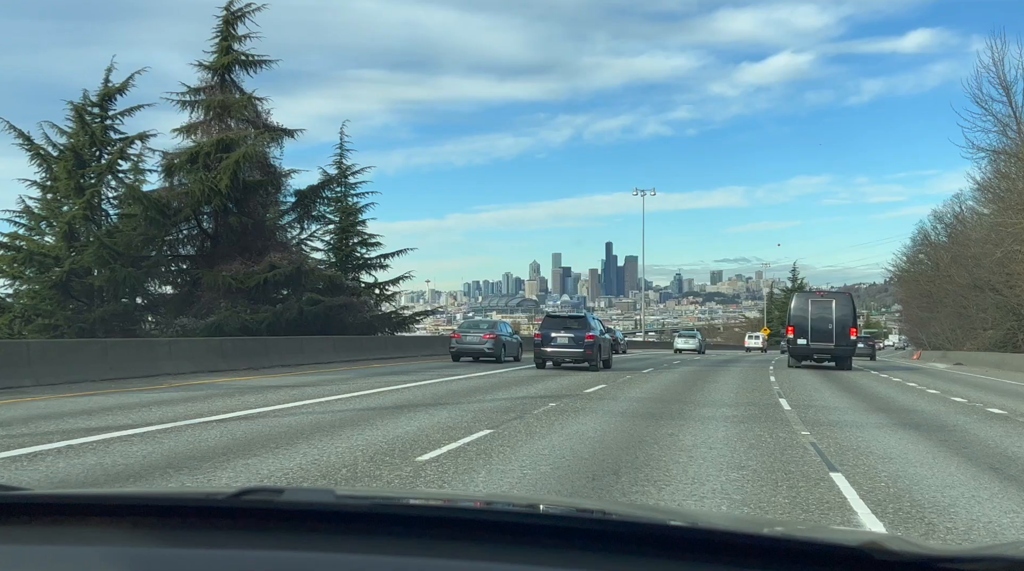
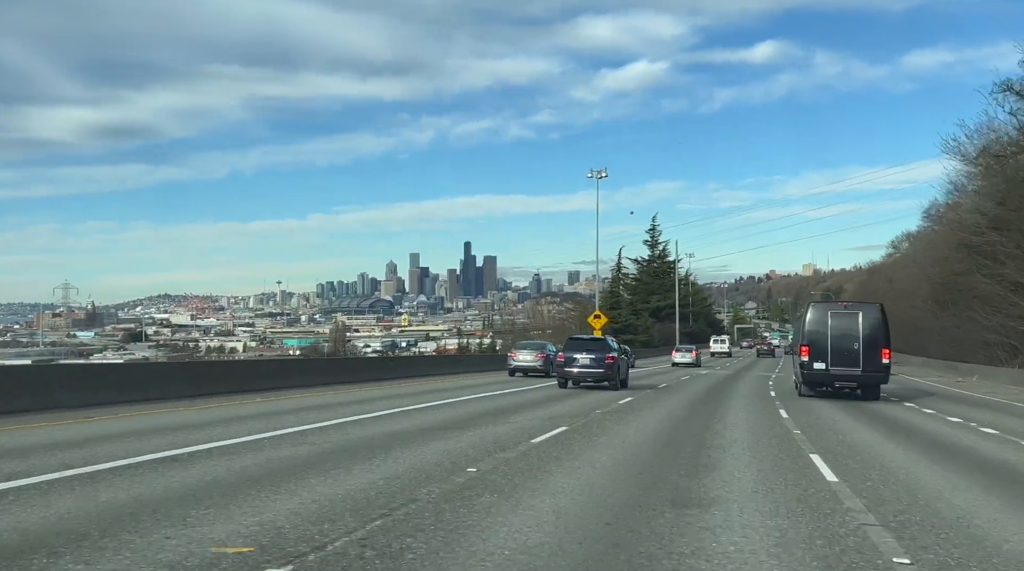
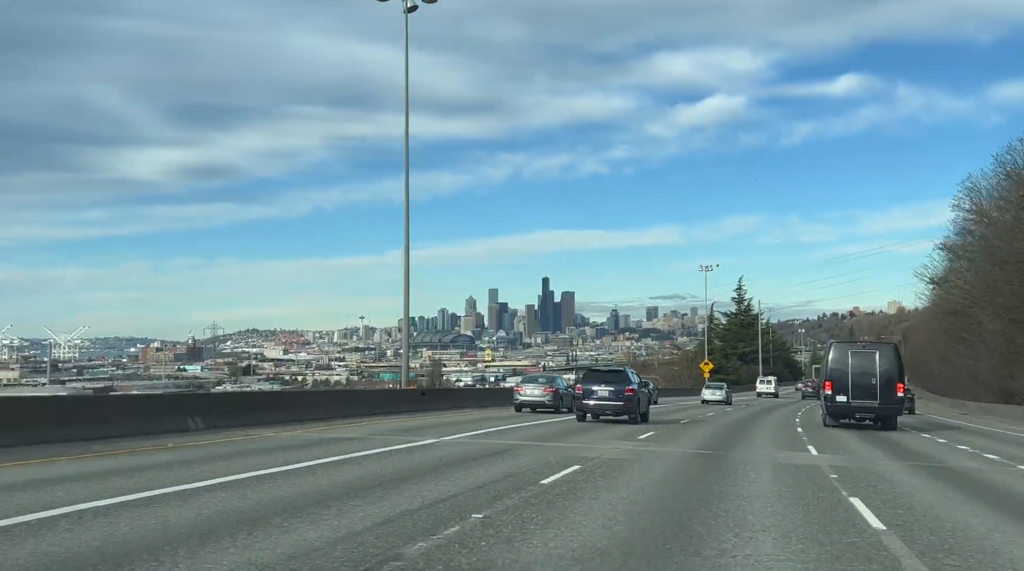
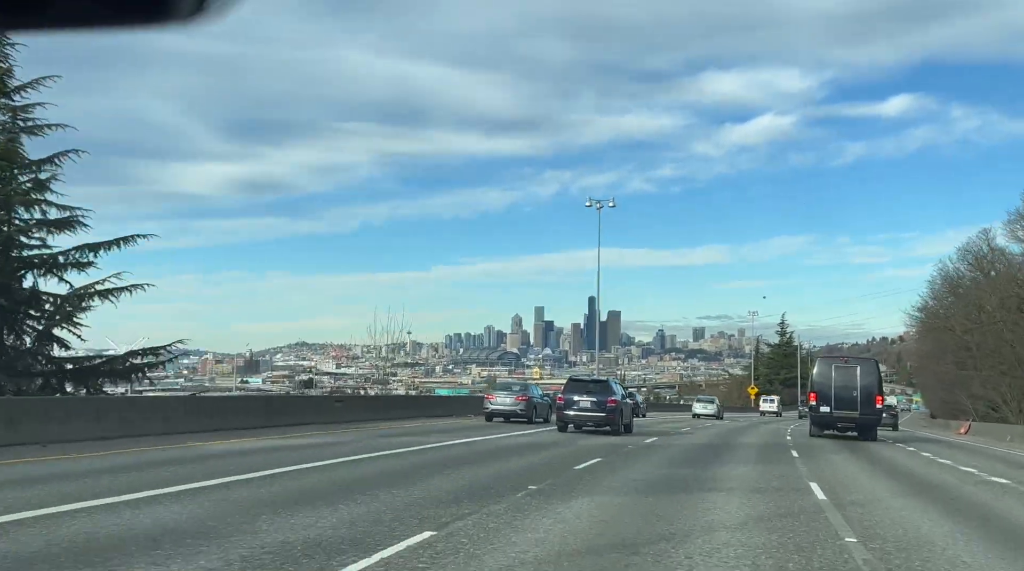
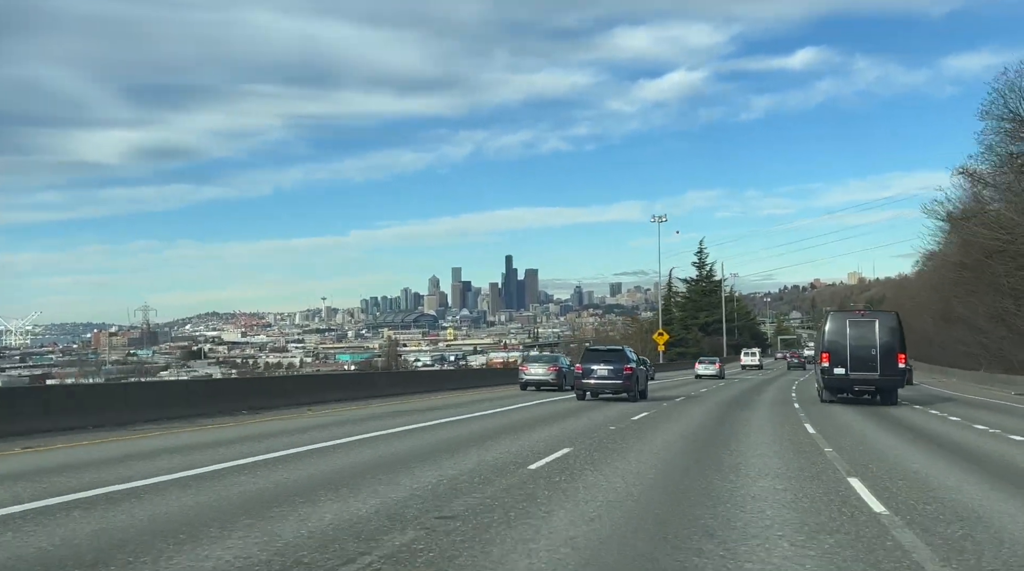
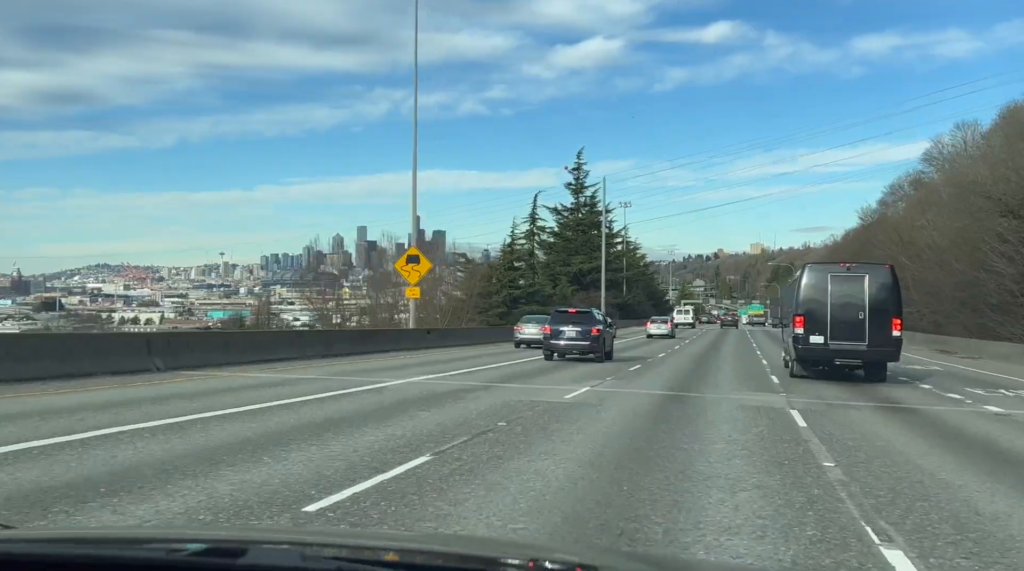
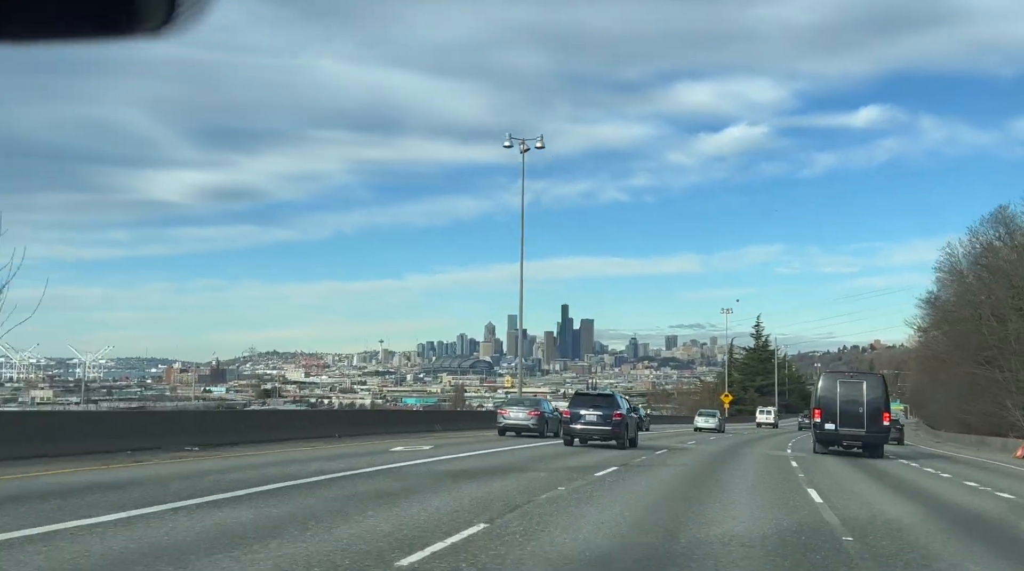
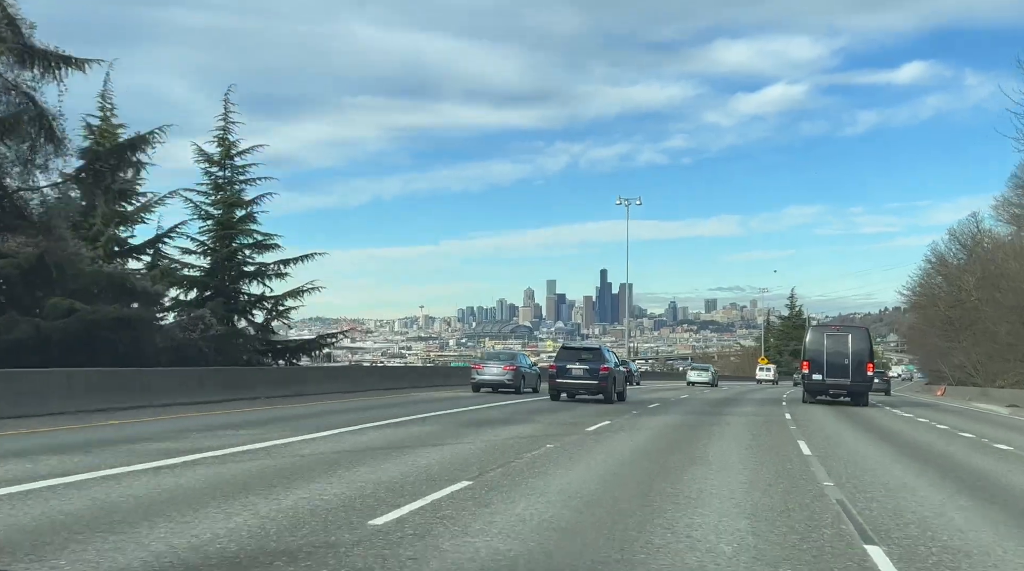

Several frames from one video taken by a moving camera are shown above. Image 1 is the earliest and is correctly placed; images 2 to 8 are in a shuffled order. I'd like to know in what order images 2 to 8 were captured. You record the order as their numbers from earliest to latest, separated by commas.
8, 4, 7, 3, 5, 2, 6
